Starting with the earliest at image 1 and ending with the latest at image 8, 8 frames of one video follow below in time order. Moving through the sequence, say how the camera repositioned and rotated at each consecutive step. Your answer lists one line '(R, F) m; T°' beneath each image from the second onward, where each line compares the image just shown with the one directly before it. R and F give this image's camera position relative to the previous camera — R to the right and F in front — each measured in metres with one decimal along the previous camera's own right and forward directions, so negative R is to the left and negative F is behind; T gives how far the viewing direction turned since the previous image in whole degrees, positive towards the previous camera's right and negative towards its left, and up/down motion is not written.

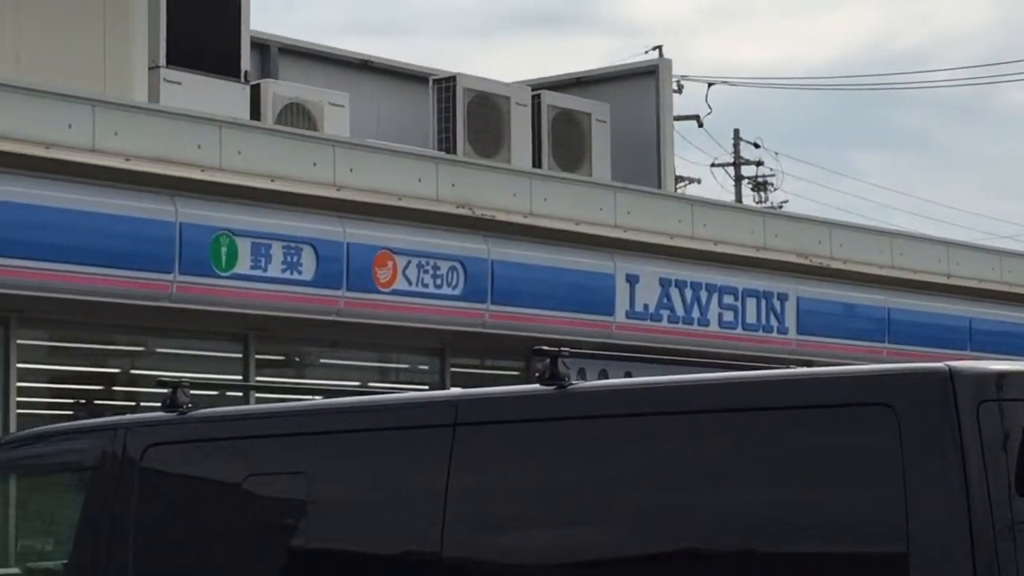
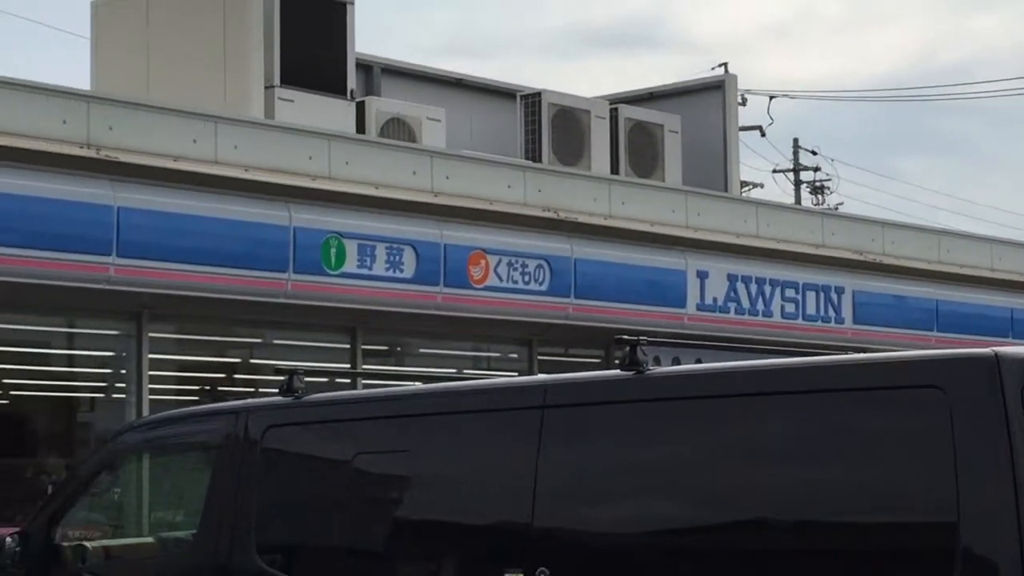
(-0.3, -0.6) m; -1°
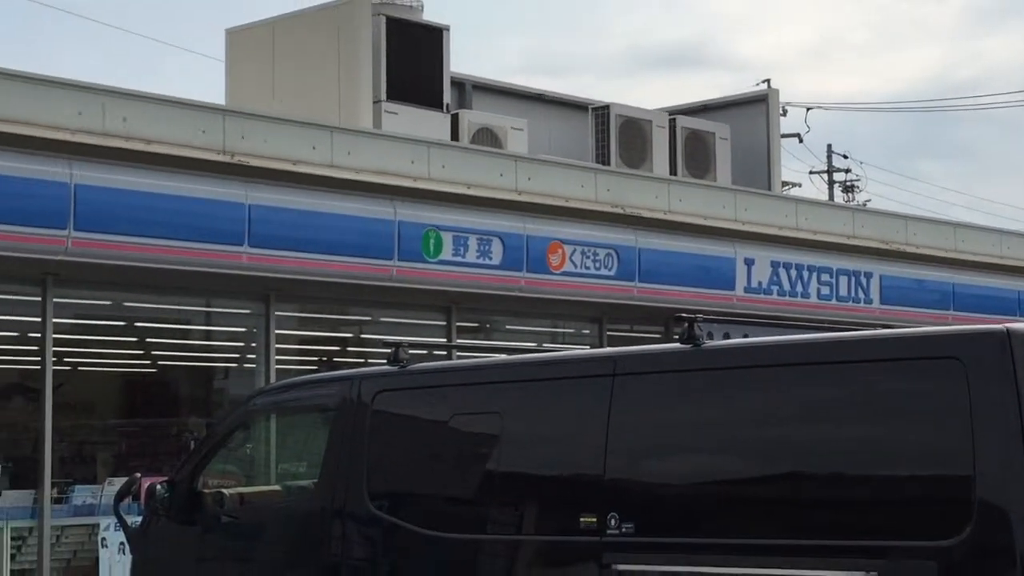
(-0.3, -1.1) m; -1°
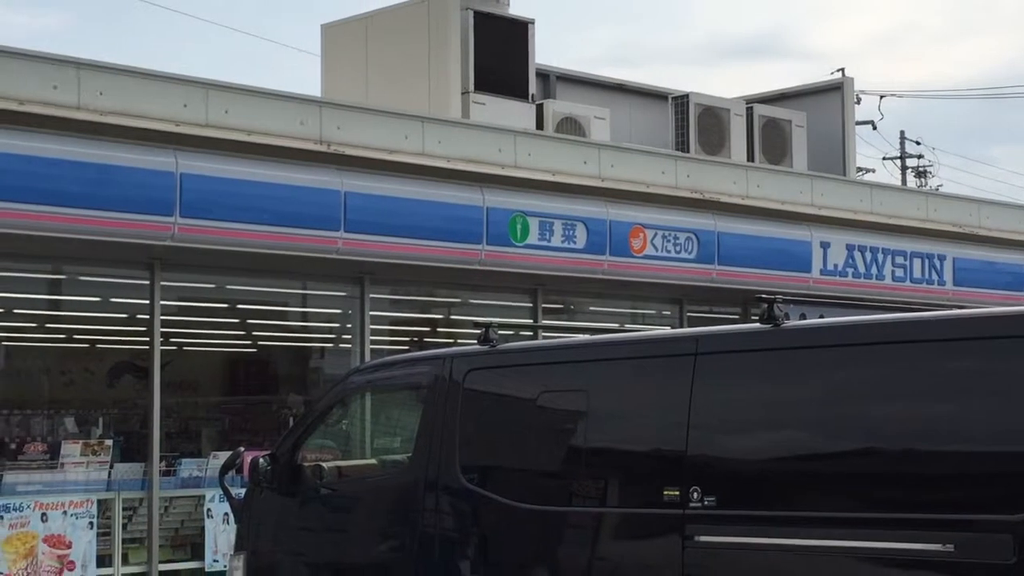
(-0.3, -0.3) m; -2°
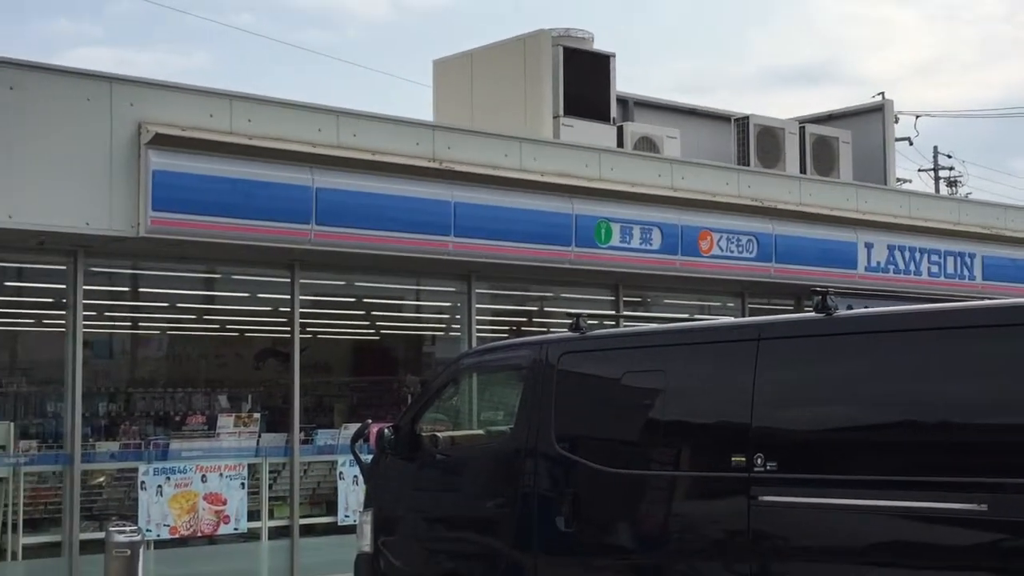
(-0.3, -1.3) m; -2°
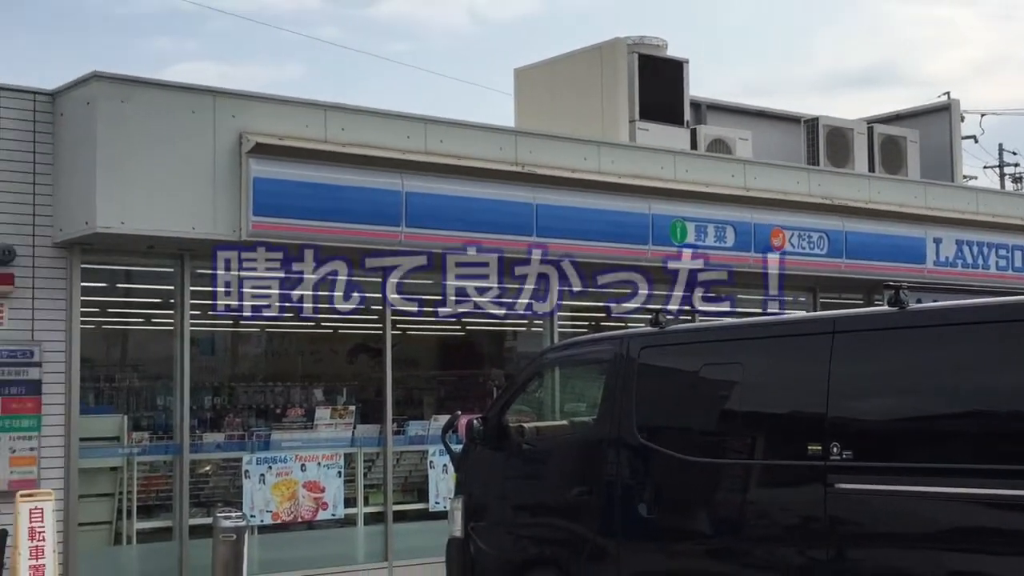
(-0.2, -0.5) m; -3°
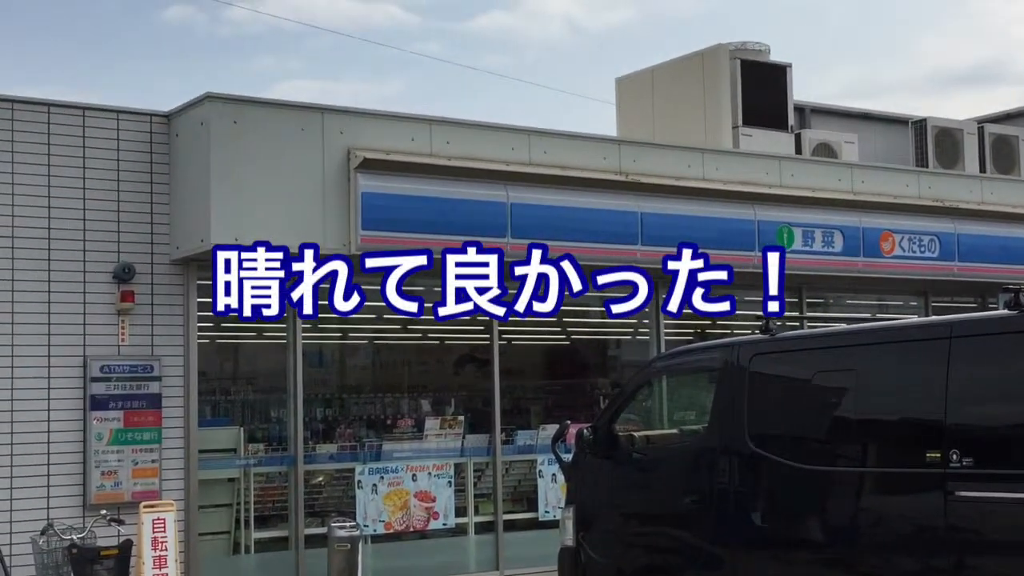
(-0.2, -0.1) m; -4°
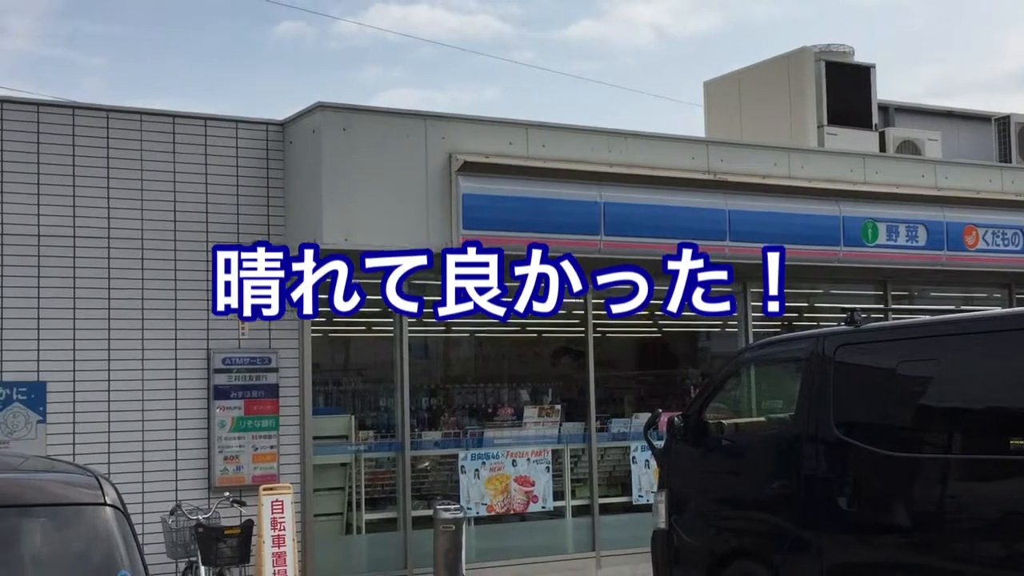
(-0.1, -0.5) m; -4°
